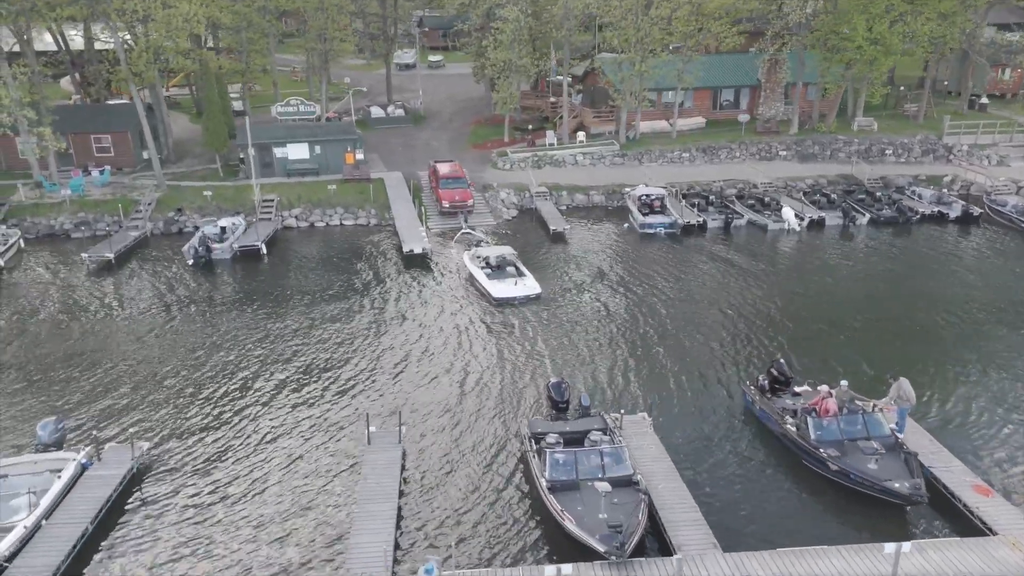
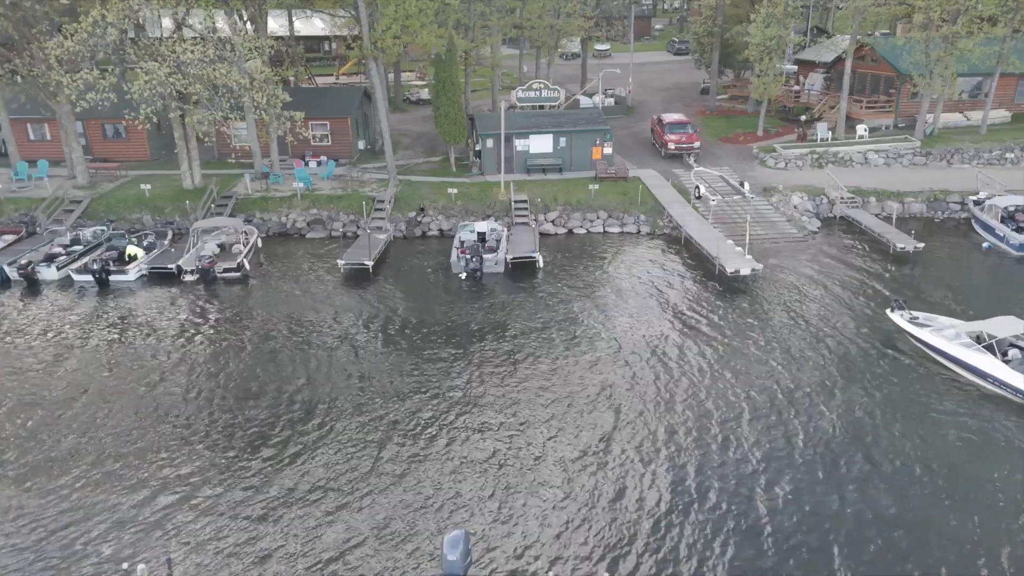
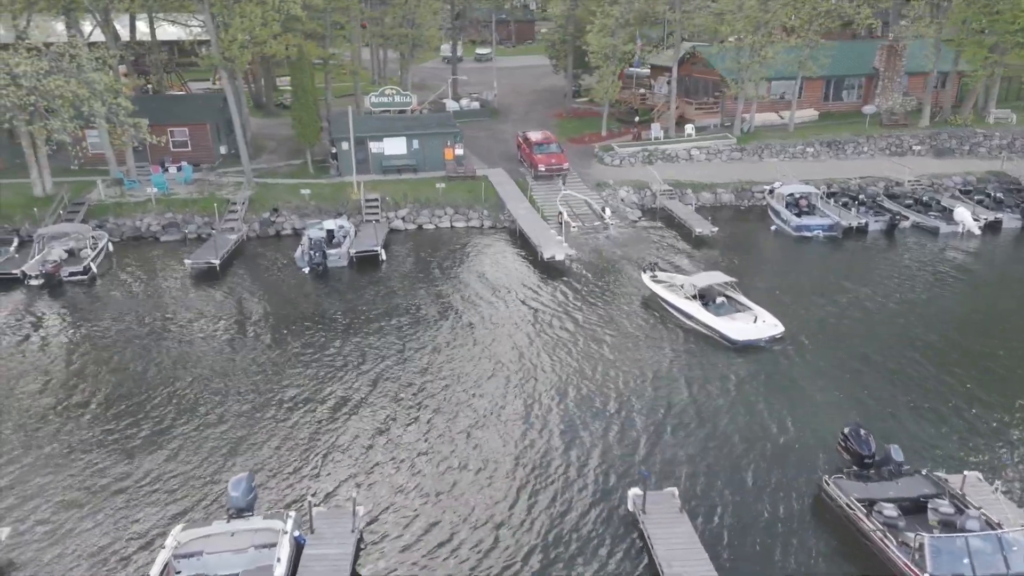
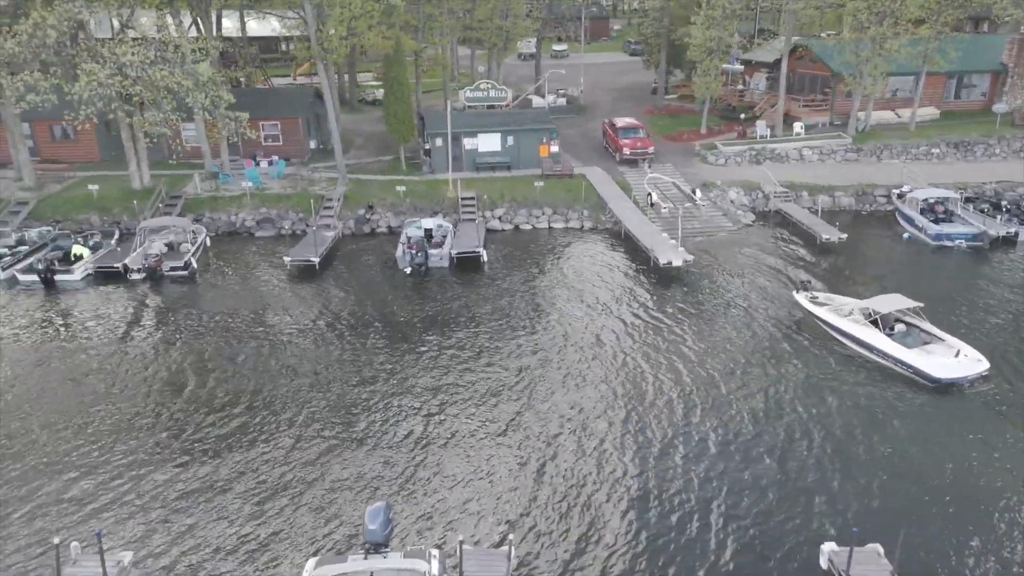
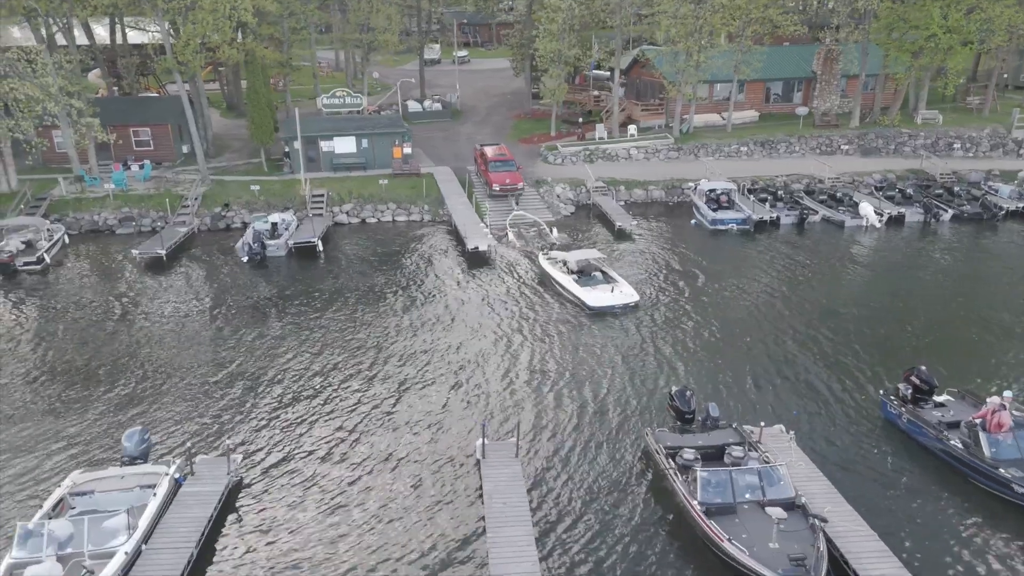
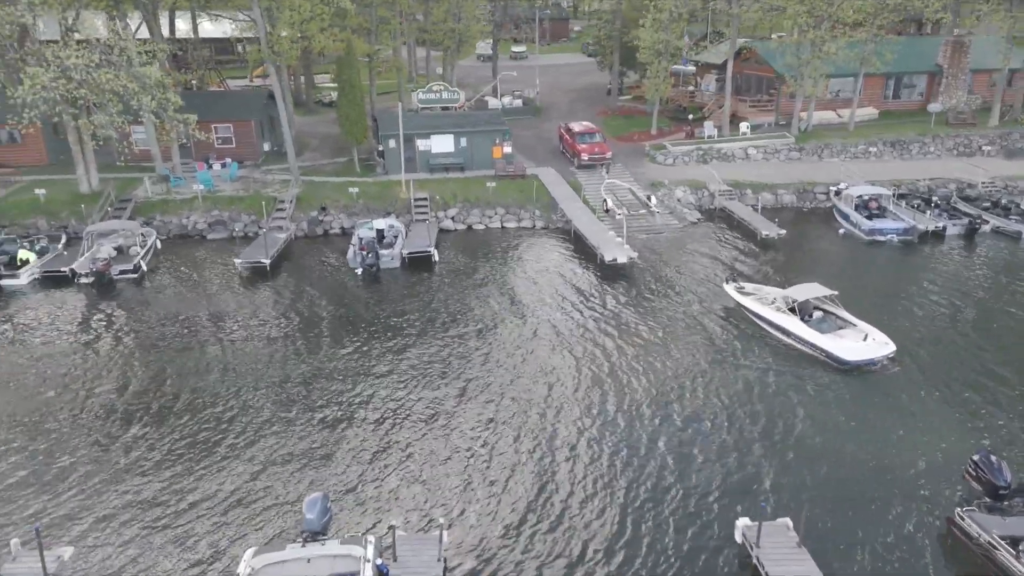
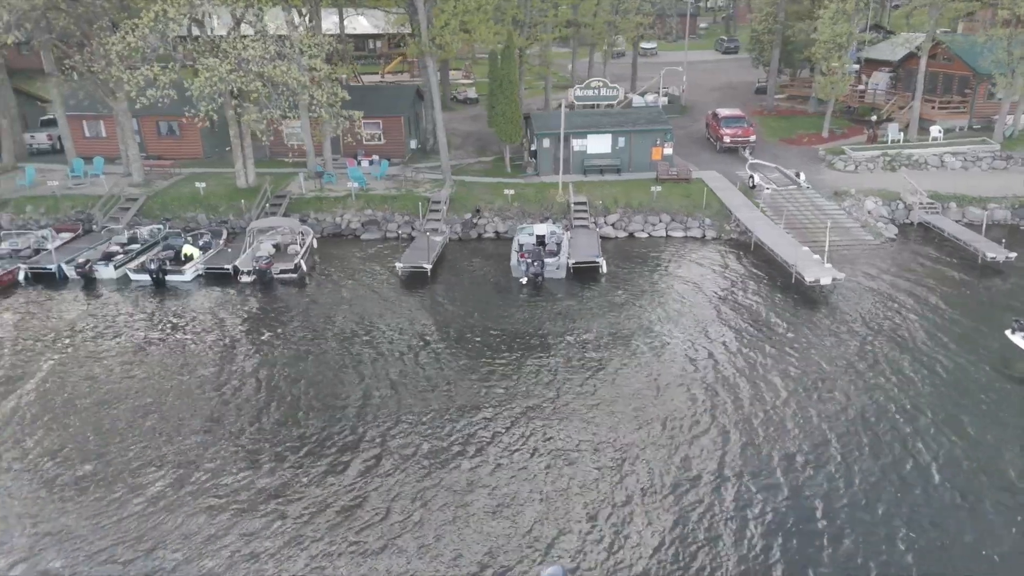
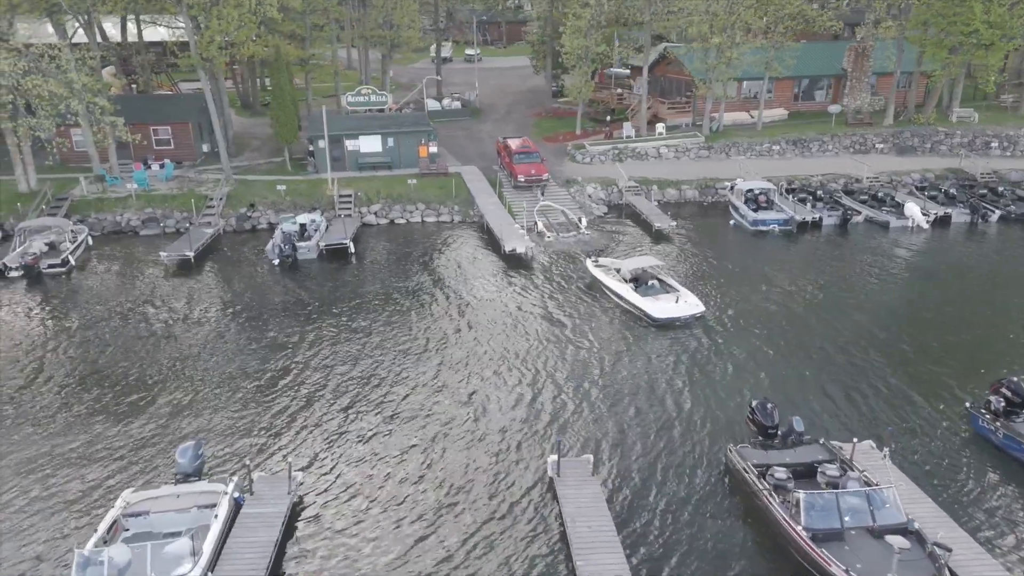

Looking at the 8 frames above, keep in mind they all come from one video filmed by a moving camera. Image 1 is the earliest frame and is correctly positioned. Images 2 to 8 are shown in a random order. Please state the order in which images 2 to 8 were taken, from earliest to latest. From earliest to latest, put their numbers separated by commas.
5, 8, 3, 6, 4, 2, 7
